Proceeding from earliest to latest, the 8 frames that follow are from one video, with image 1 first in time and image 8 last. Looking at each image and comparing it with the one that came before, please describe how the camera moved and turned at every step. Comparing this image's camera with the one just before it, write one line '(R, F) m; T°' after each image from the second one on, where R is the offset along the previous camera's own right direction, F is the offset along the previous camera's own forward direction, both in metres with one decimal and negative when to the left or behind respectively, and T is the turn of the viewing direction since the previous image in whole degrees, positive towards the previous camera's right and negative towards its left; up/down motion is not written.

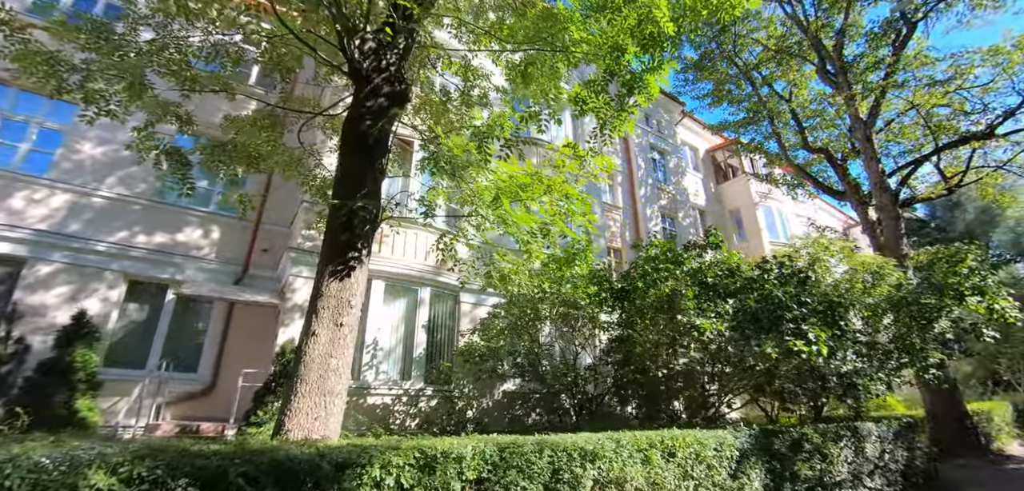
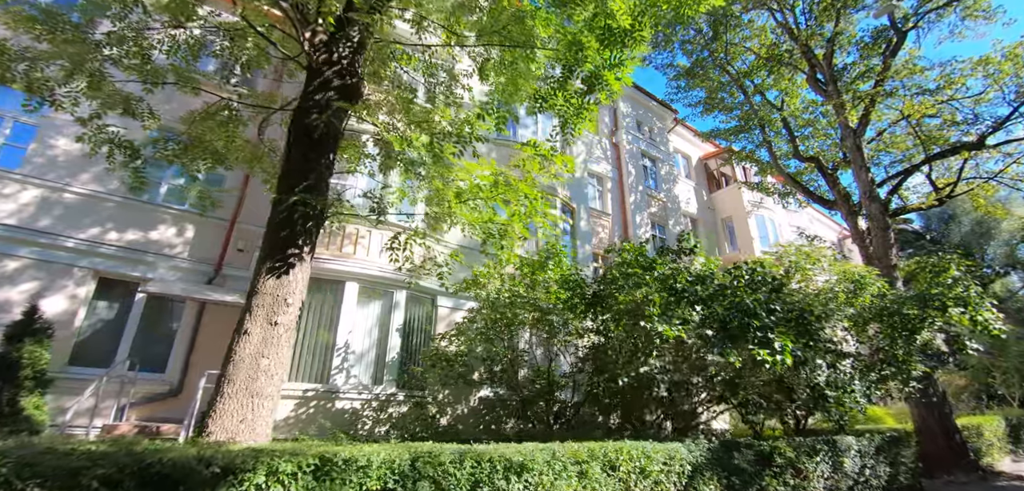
(+0.5, +0.2) m; 0°
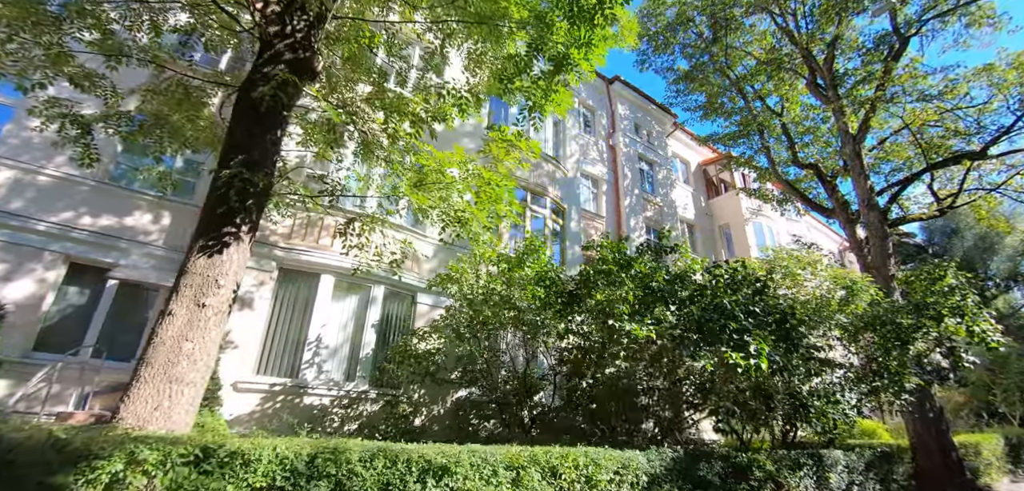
(+0.5, +0.3) m; 0°
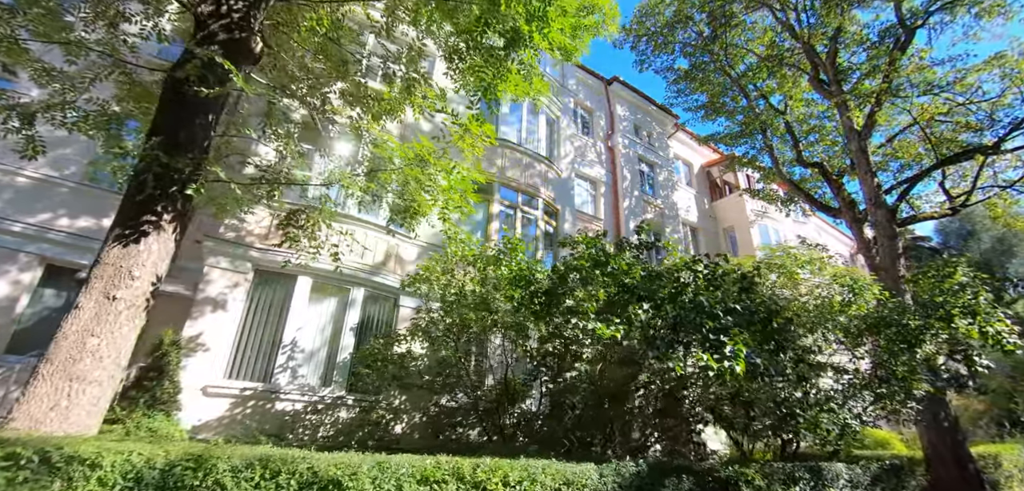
(+0.6, +0.4) m; -1°
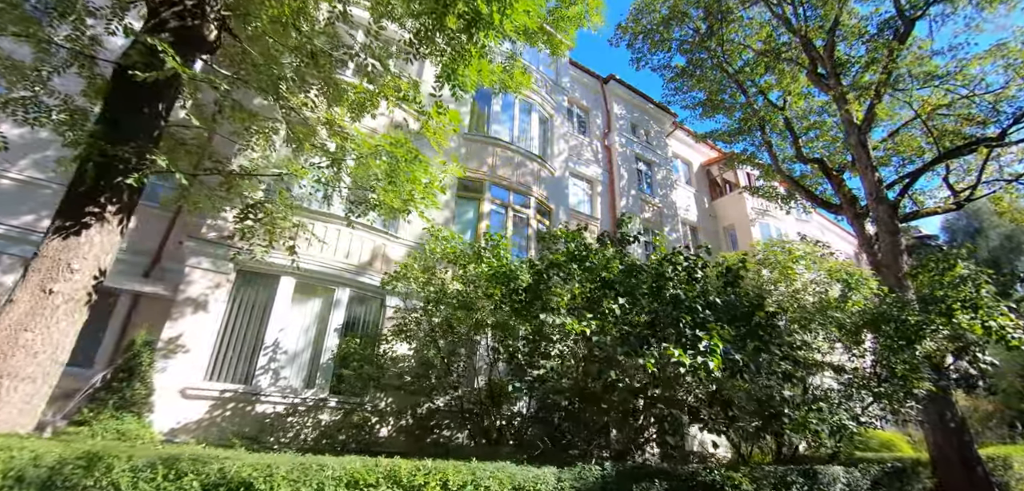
(+0.4, +0.2) m; -1°
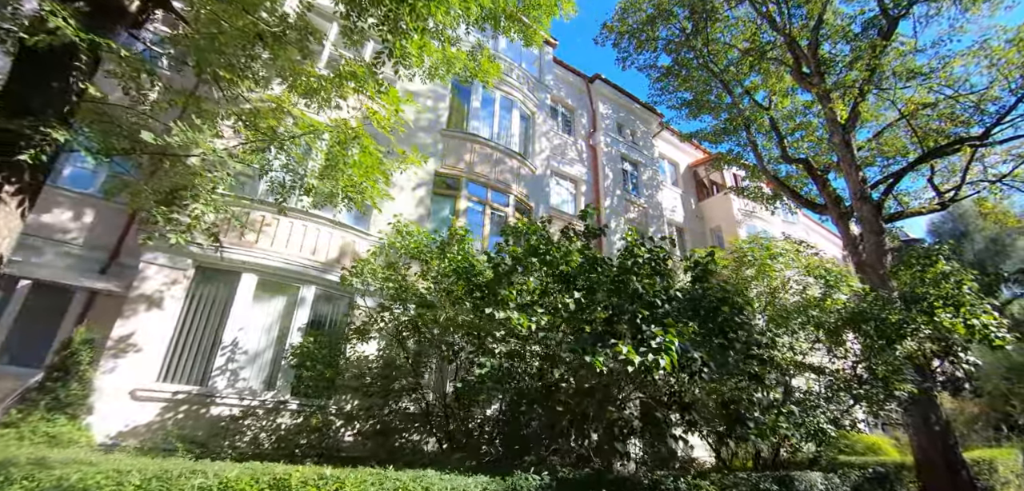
(+0.4, +0.3) m; +1°
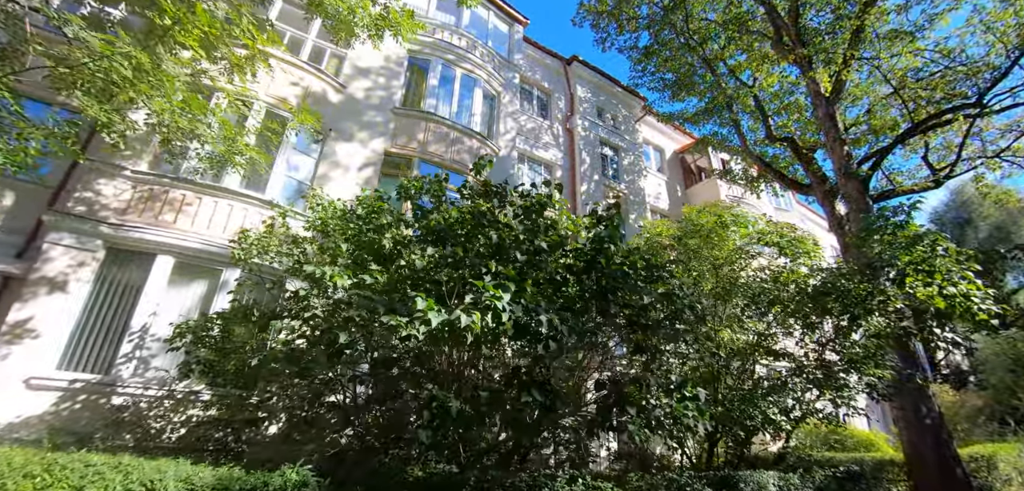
(+1.3, +0.7) m; -1°
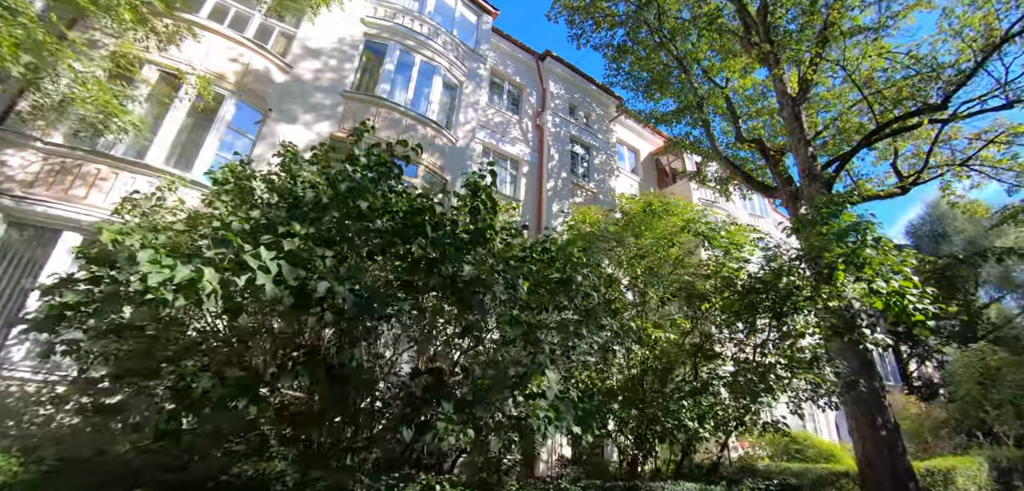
(+1.0, +0.4) m; +1°
